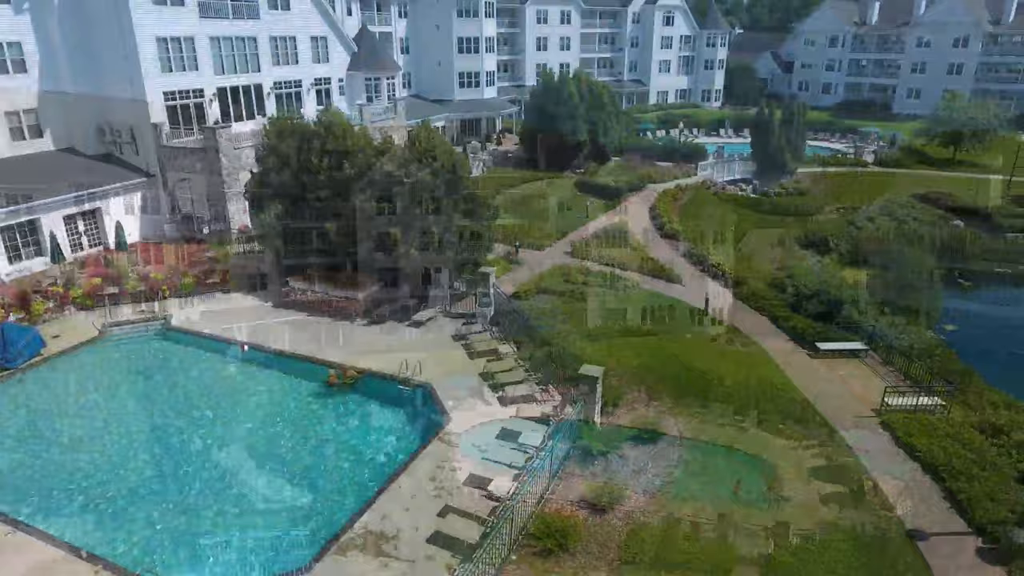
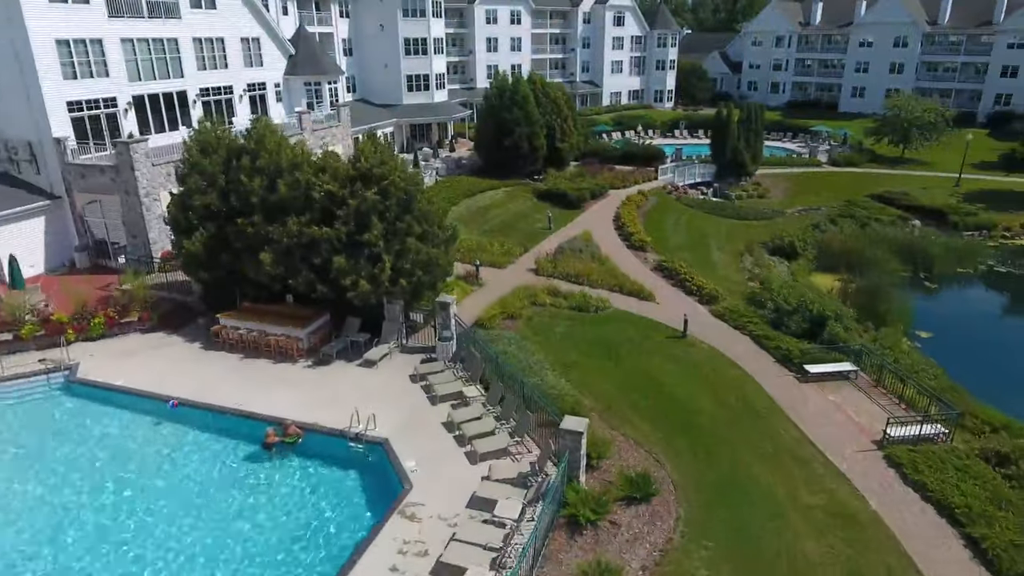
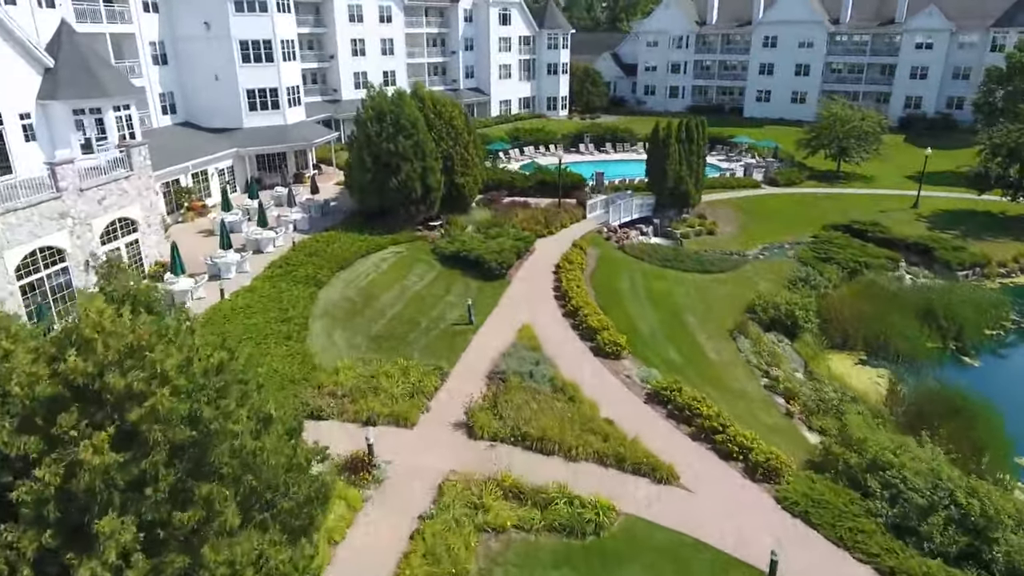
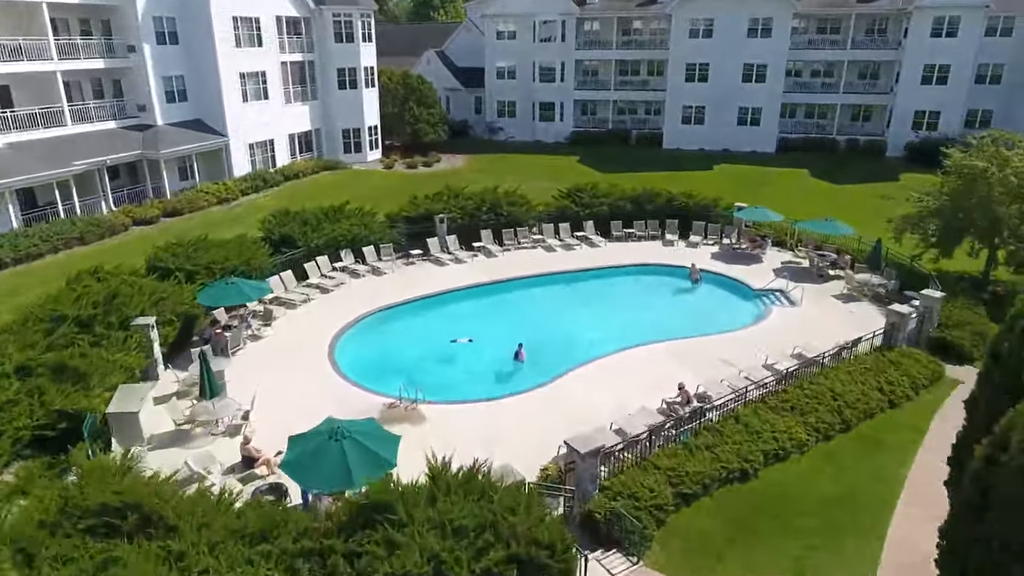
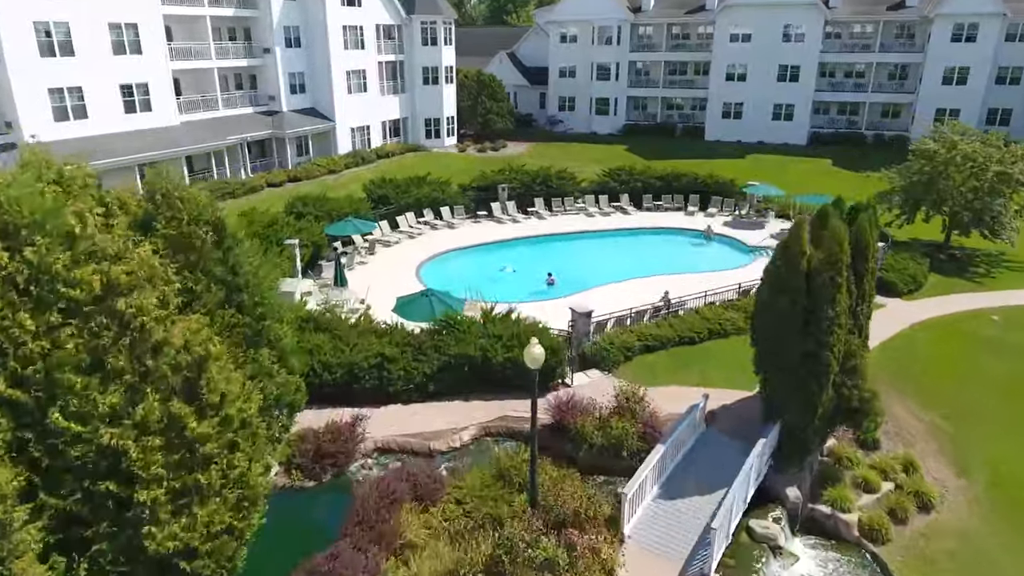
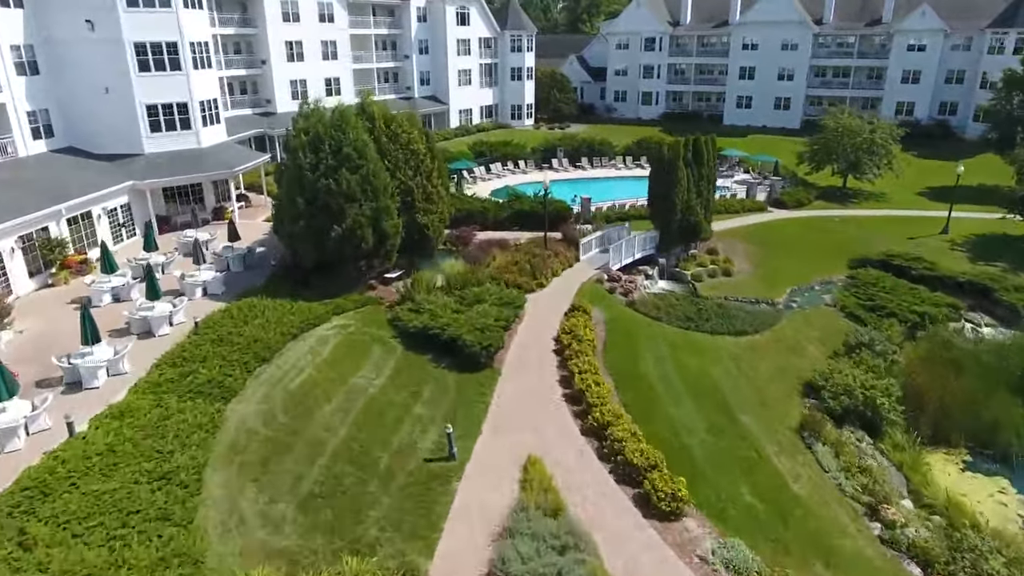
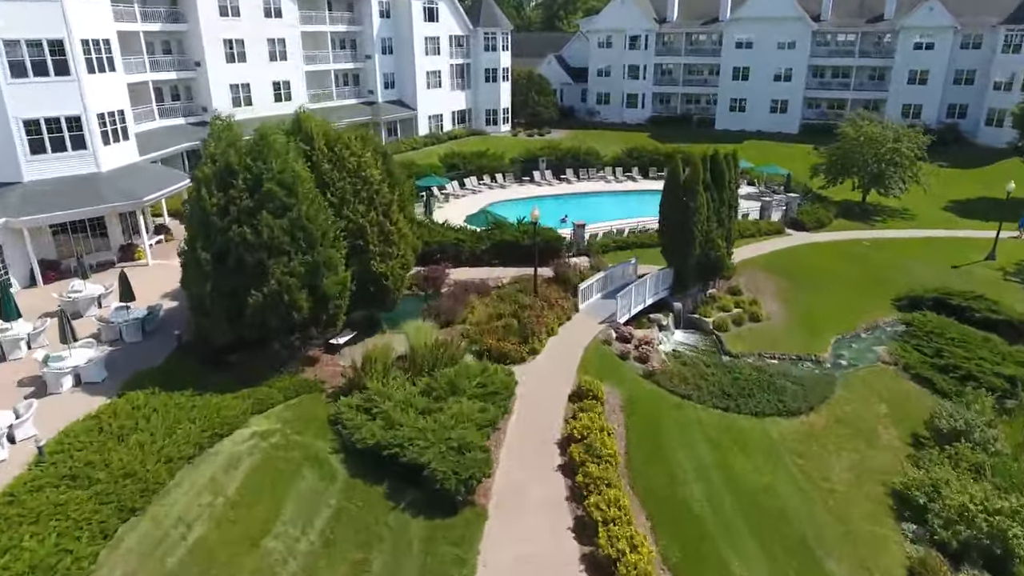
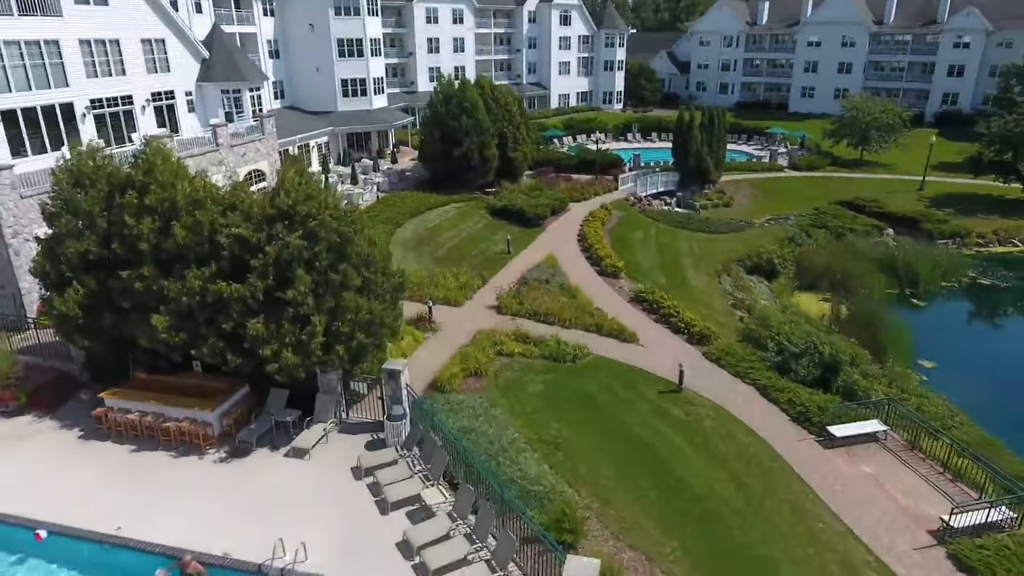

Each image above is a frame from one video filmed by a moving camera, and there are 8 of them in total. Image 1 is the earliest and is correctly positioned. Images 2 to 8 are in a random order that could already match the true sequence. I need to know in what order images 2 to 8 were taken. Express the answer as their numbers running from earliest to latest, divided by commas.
2, 8, 3, 6, 7, 5, 4
